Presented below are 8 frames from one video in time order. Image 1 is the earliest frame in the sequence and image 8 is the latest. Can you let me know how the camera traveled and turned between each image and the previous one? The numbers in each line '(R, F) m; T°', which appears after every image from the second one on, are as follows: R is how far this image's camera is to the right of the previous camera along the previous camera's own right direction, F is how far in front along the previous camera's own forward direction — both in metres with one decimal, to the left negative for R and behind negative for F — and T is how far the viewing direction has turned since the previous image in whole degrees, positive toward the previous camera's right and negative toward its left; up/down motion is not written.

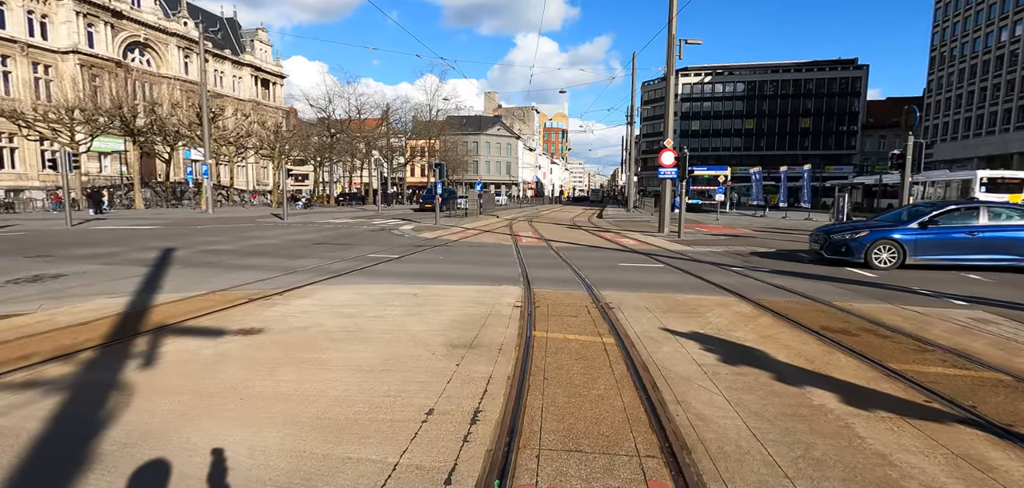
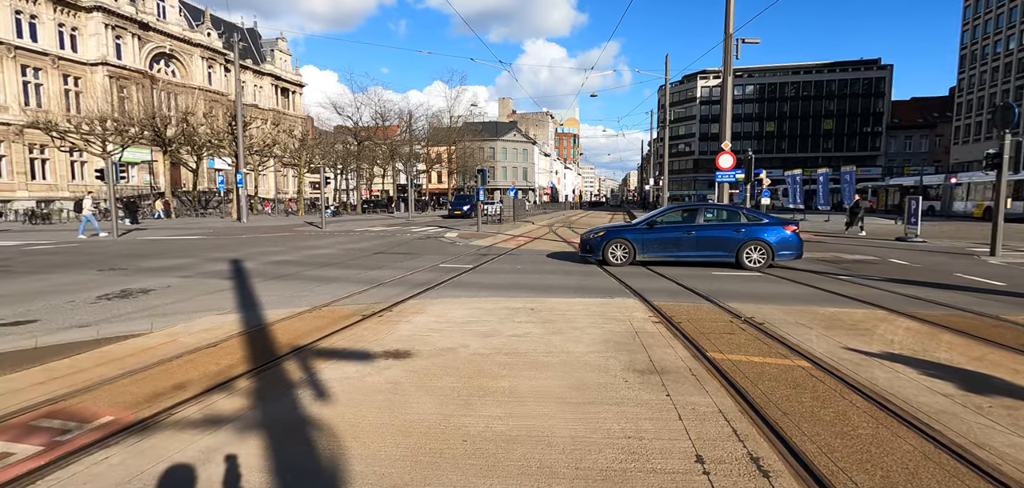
(-1.4, +0.4) m; -2°
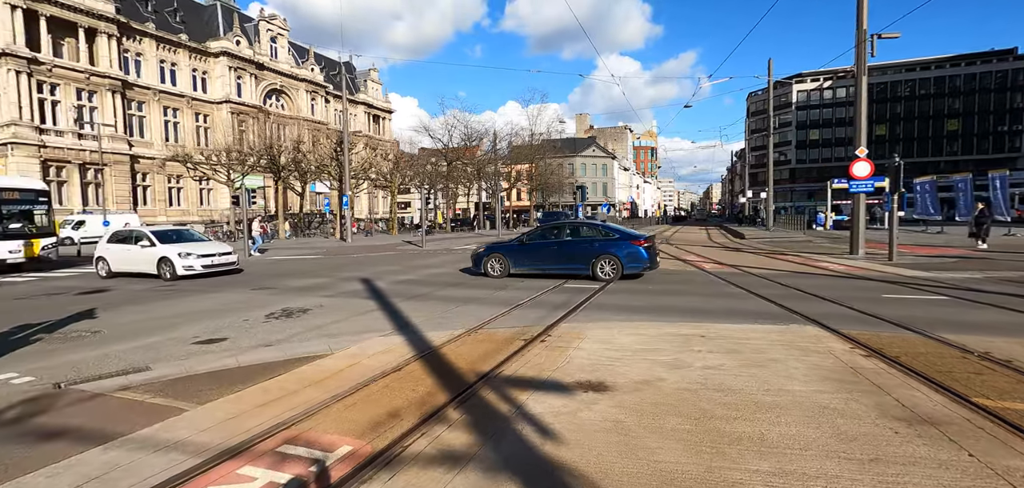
(-1.1, +0.2) m; -9°
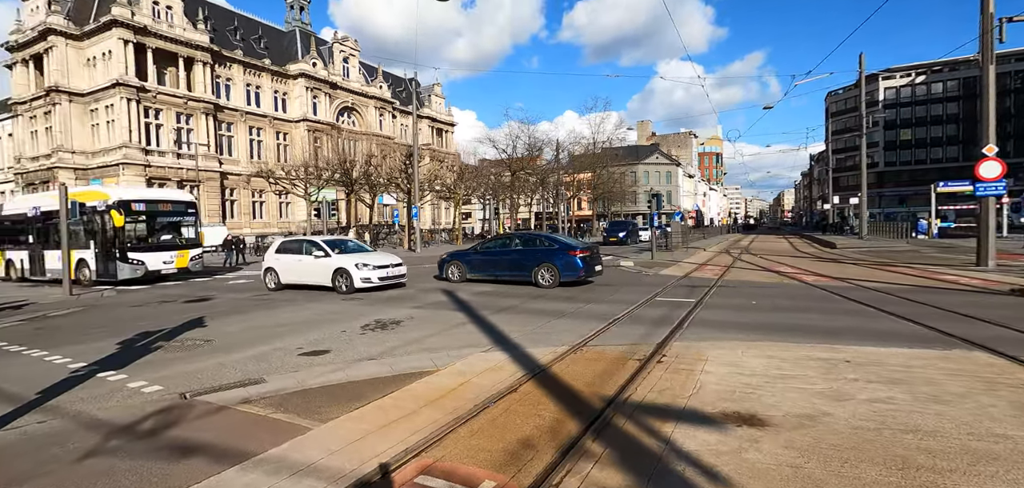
(-0.6, +0.3) m; -7°
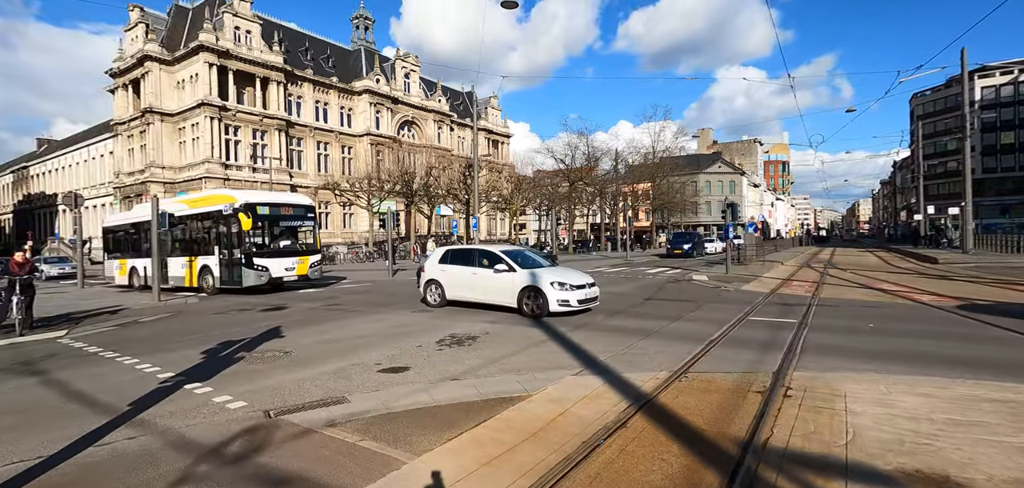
(-0.5, +0.5) m; -6°
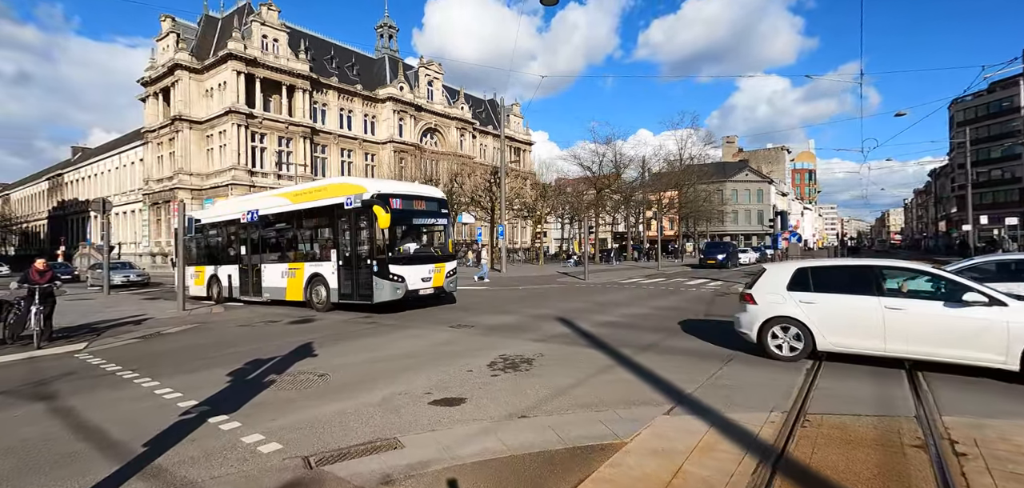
(-0.6, +1.0) m; -2°
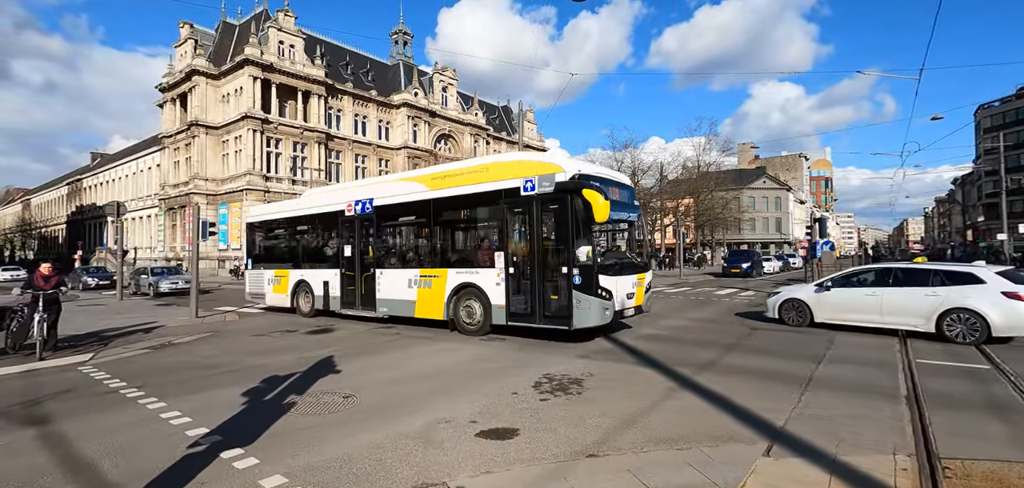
(-0.5, +0.9) m; -1°
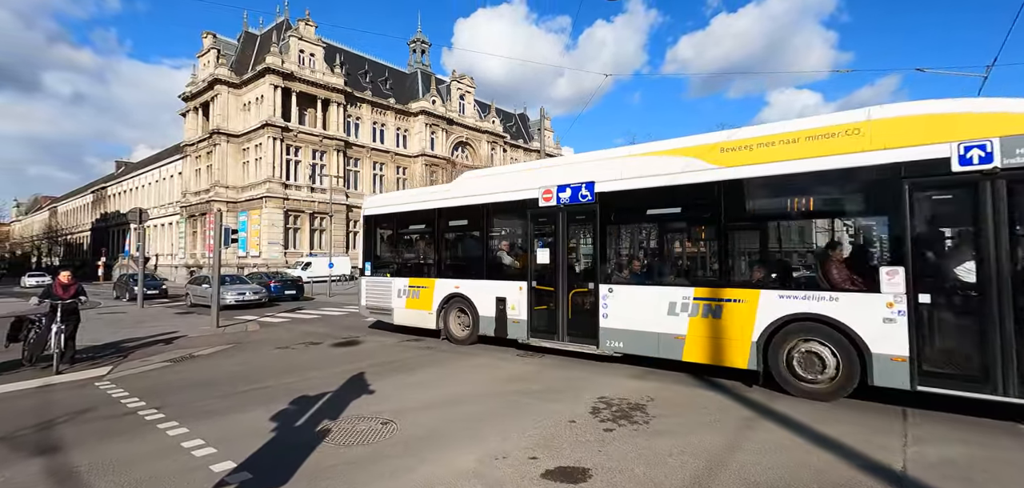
(-0.5, +0.7) m; -2°
